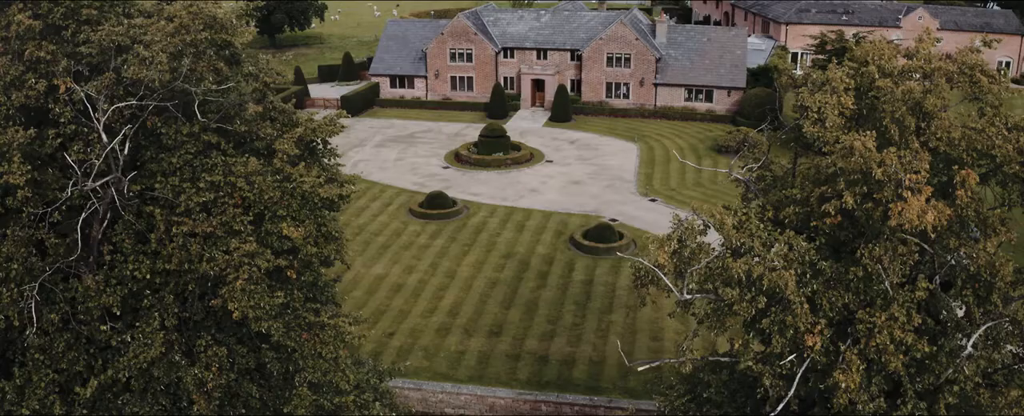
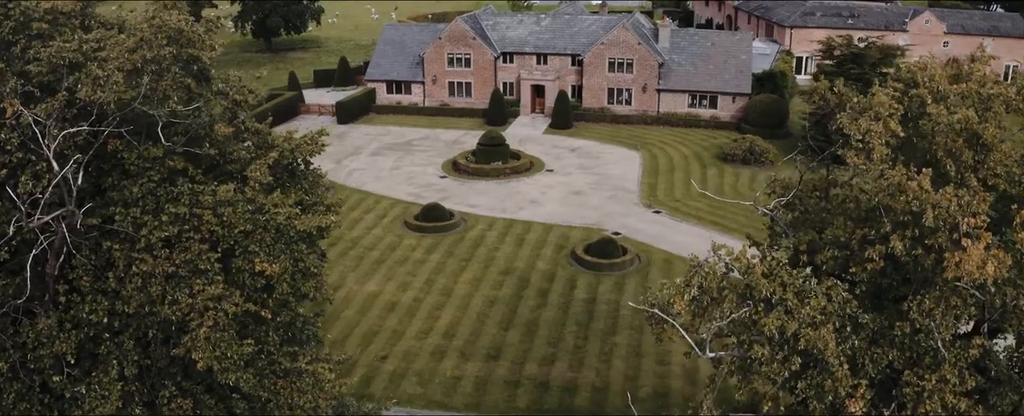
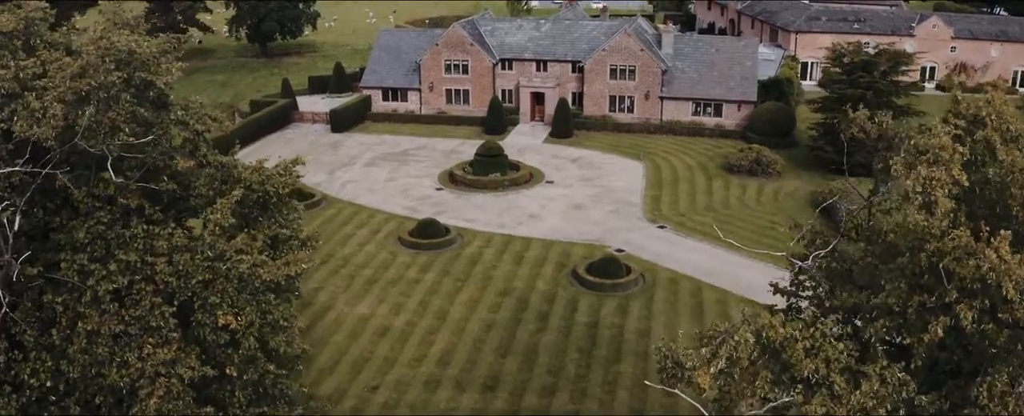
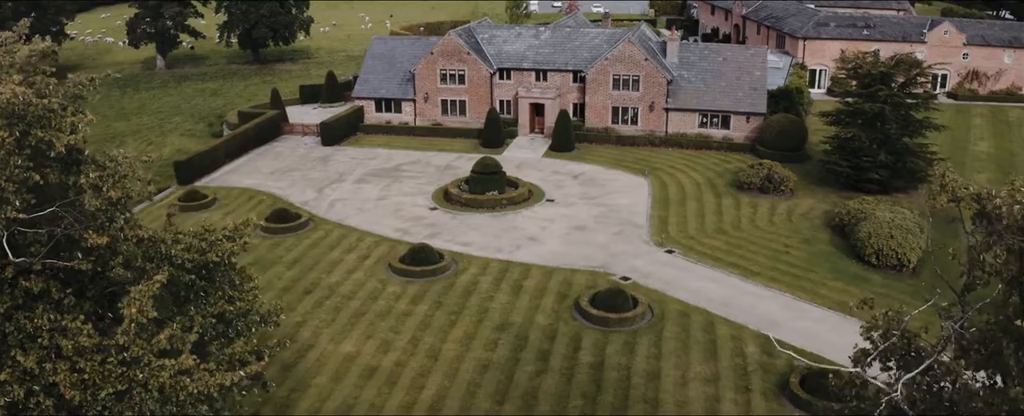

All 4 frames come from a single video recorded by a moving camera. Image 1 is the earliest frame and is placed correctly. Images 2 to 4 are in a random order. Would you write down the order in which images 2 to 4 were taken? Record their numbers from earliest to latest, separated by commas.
2, 3, 4
